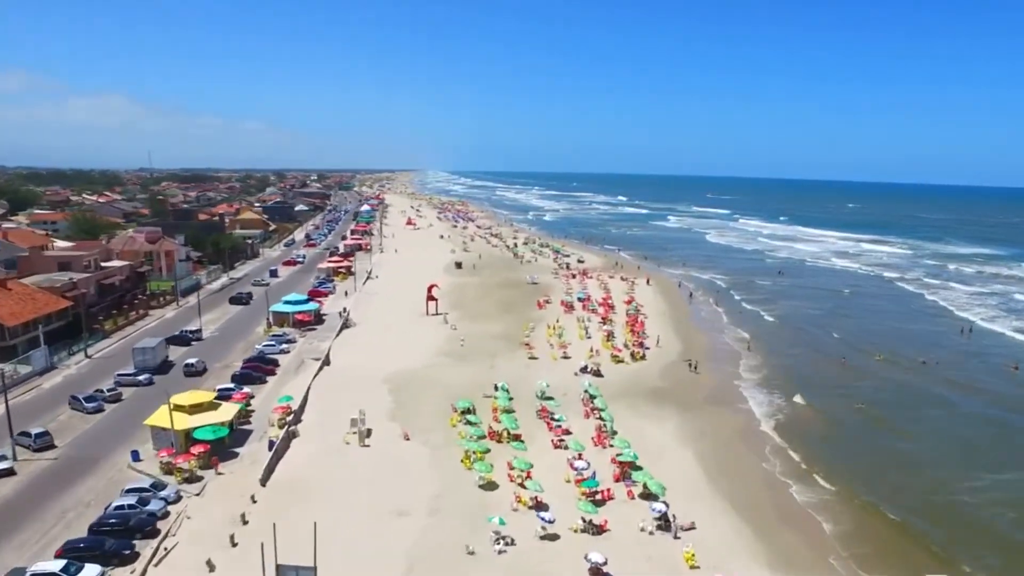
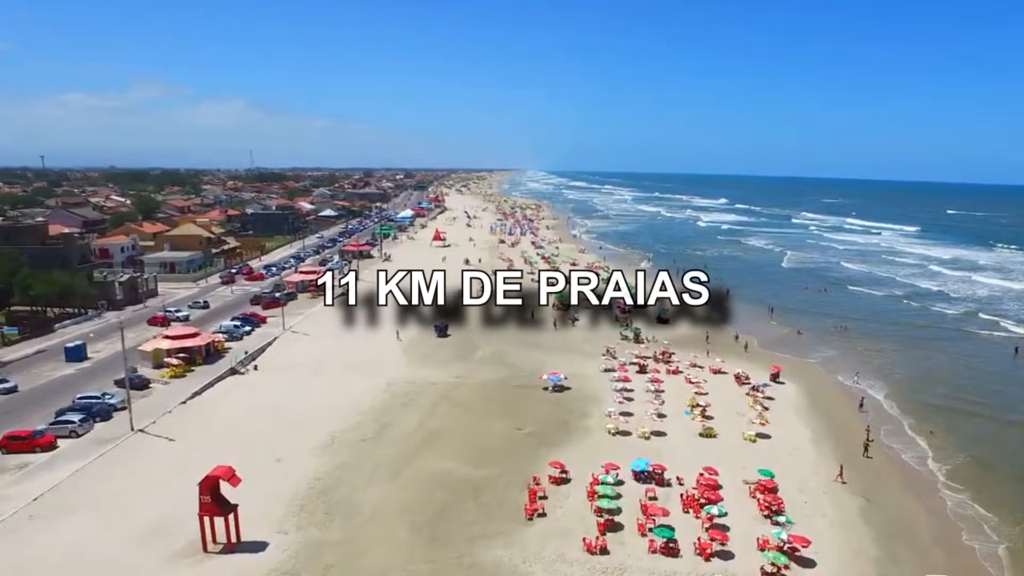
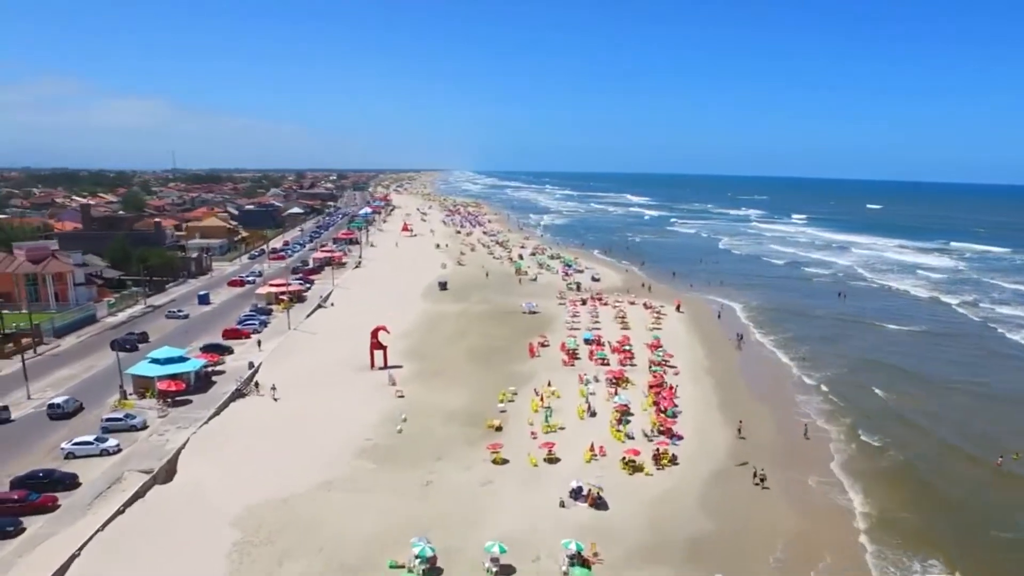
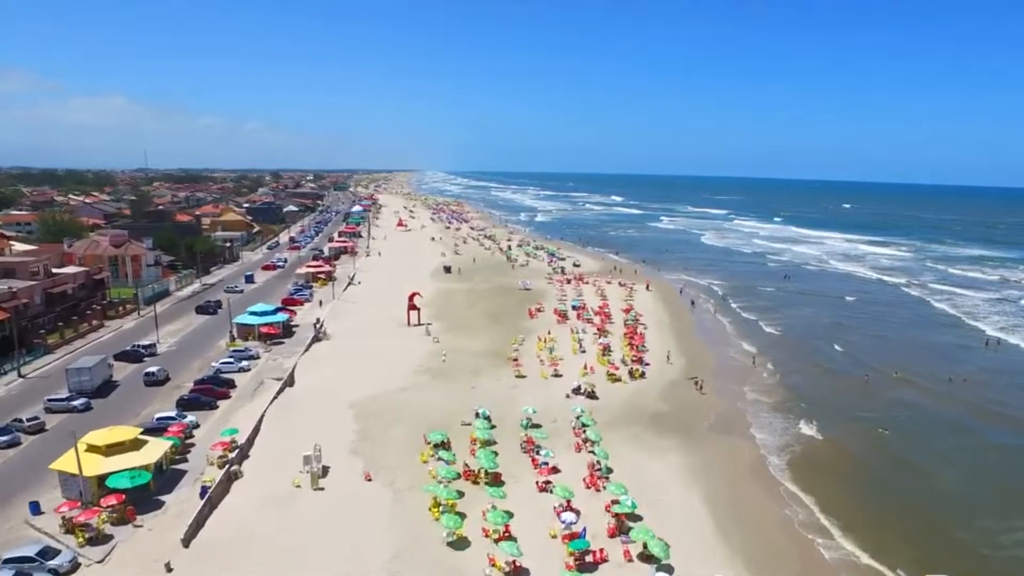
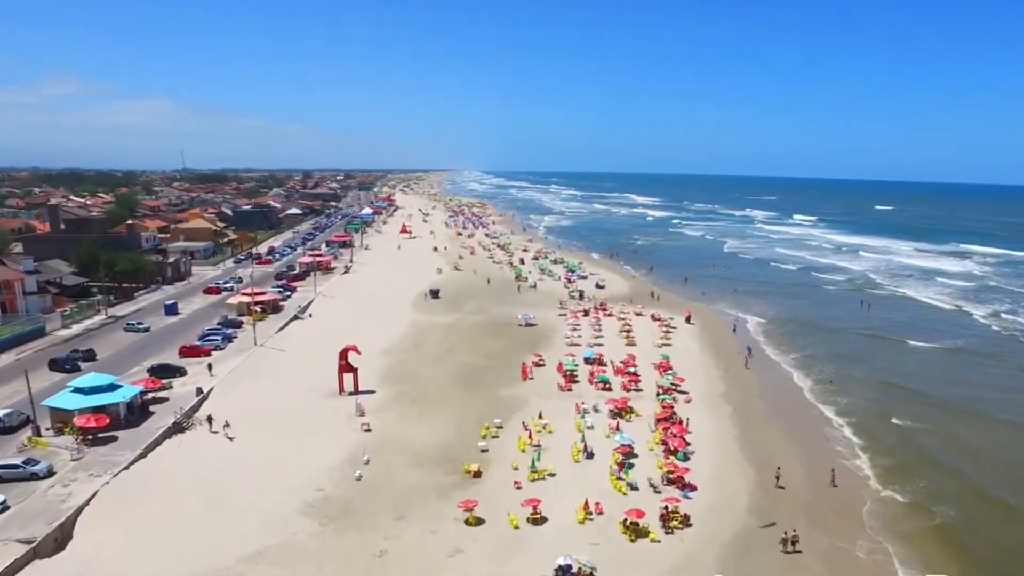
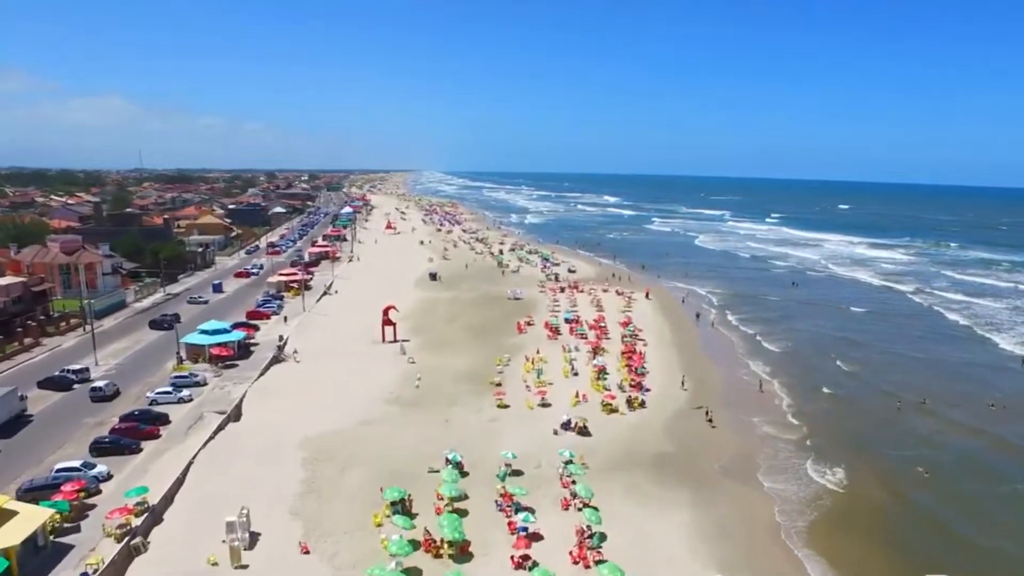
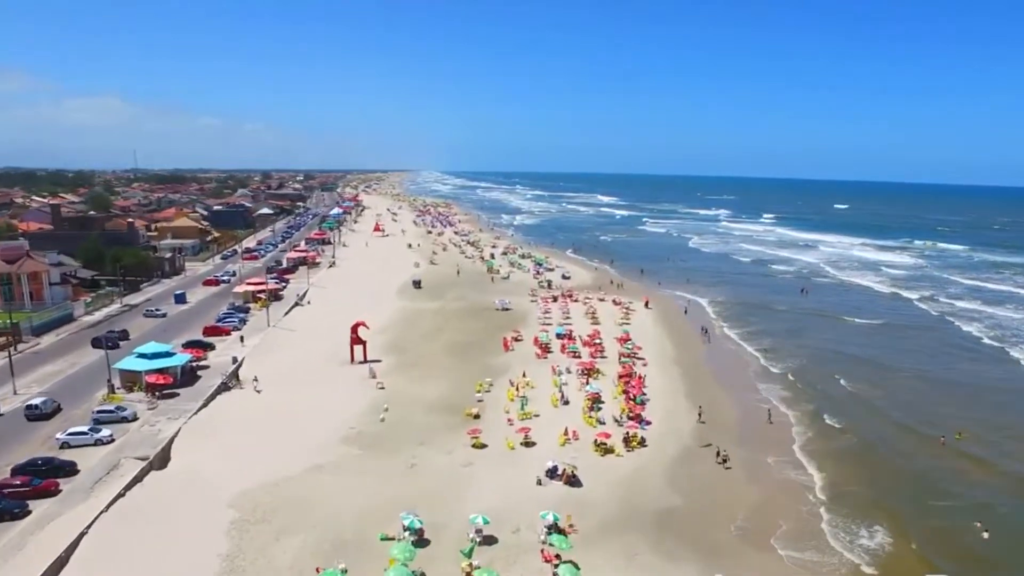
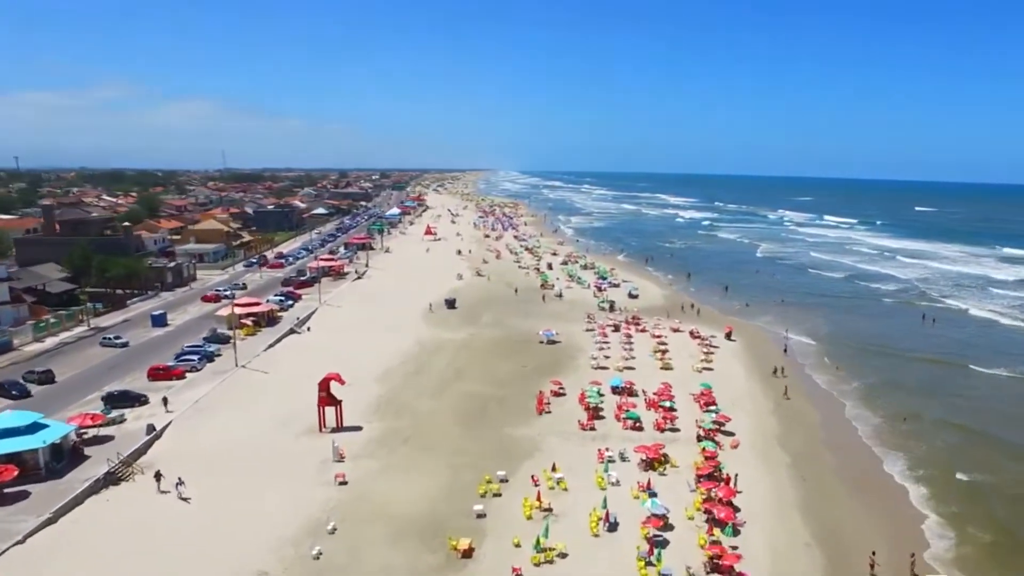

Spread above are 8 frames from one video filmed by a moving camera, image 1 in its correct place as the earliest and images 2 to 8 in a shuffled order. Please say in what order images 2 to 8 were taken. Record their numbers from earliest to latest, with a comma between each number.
4, 6, 7, 3, 5, 8, 2
